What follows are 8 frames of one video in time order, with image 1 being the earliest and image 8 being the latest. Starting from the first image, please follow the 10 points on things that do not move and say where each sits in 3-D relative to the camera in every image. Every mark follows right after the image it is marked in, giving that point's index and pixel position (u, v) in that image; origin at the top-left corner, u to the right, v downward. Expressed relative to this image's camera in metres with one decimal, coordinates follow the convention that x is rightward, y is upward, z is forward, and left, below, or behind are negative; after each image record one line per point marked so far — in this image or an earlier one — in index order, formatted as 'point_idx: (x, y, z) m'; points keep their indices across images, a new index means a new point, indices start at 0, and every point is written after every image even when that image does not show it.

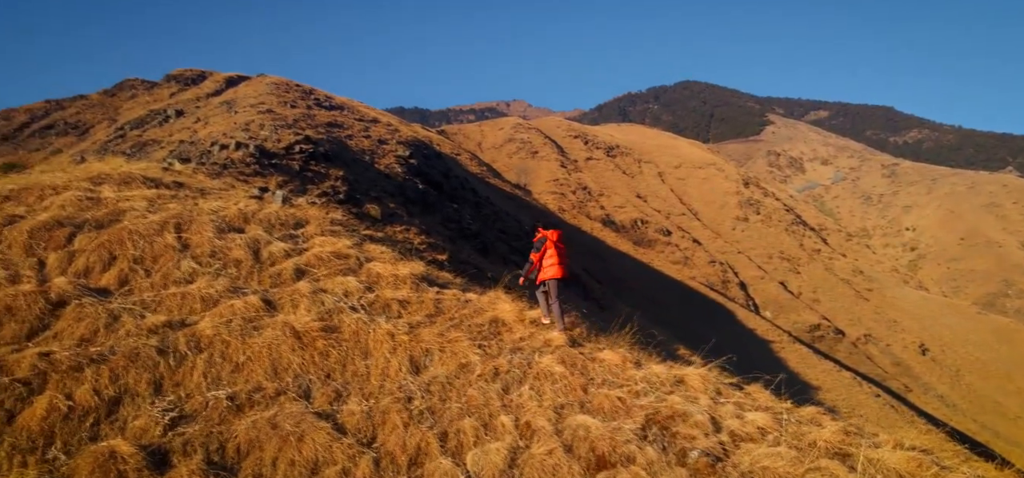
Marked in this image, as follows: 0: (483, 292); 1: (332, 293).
0: (-0.4, -0.7, +10.3) m
1: (-2.2, -0.7, +9.5) m
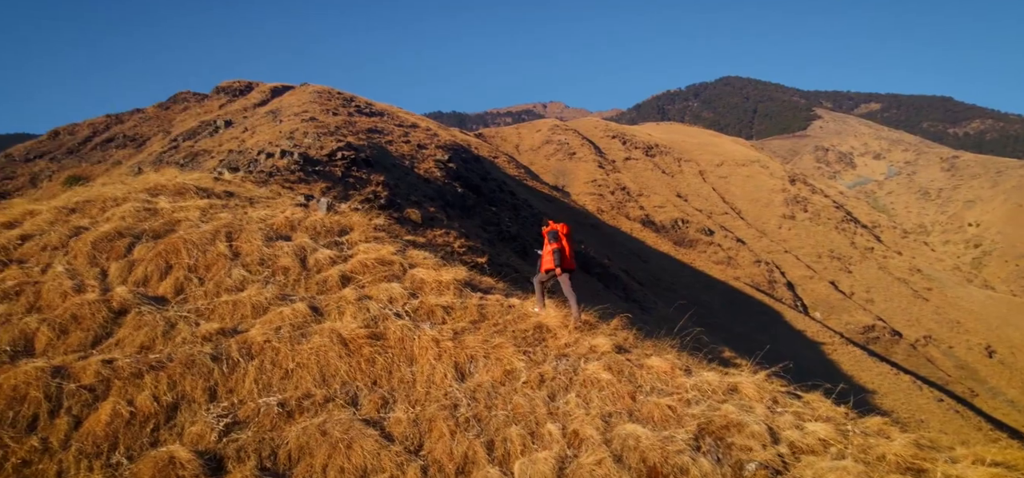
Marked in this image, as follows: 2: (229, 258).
0: (+0.2, -0.8, +10.2) m
1: (-1.7, -0.8, +9.5) m
2: (-3.9, -0.3, +10.5) m
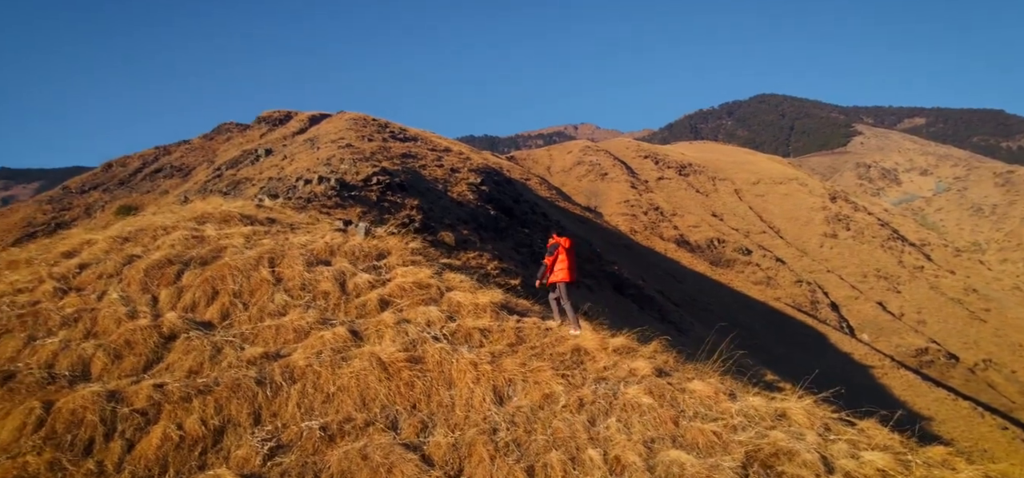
0: (+0.7, -1.1, +10.1) m
1: (-1.2, -1.1, +9.5) m
2: (-3.4, -0.6, +10.6) m
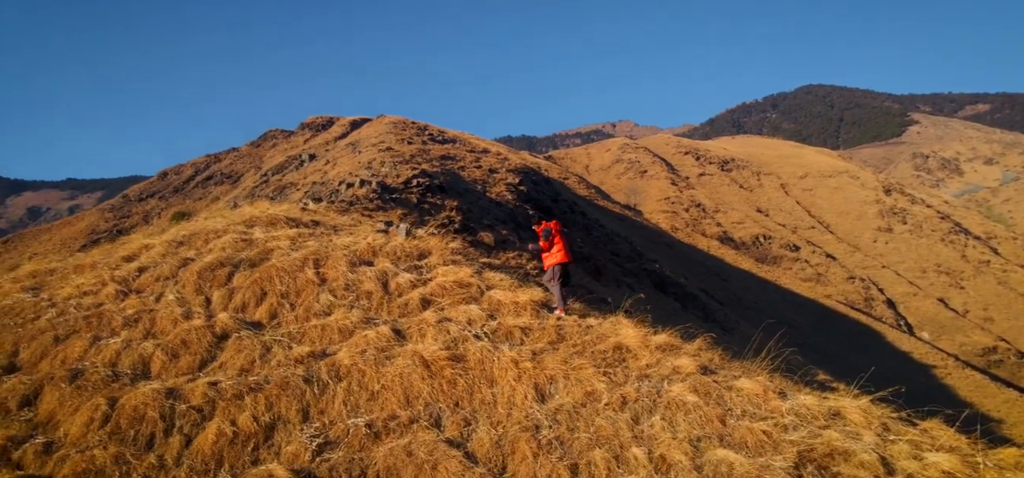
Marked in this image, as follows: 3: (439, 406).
0: (+1.3, -1.1, +10.0) m
1: (-0.7, -1.1, +9.5) m
2: (-2.8, -0.6, +10.7) m
3: (-0.8, -1.8, +8.2) m
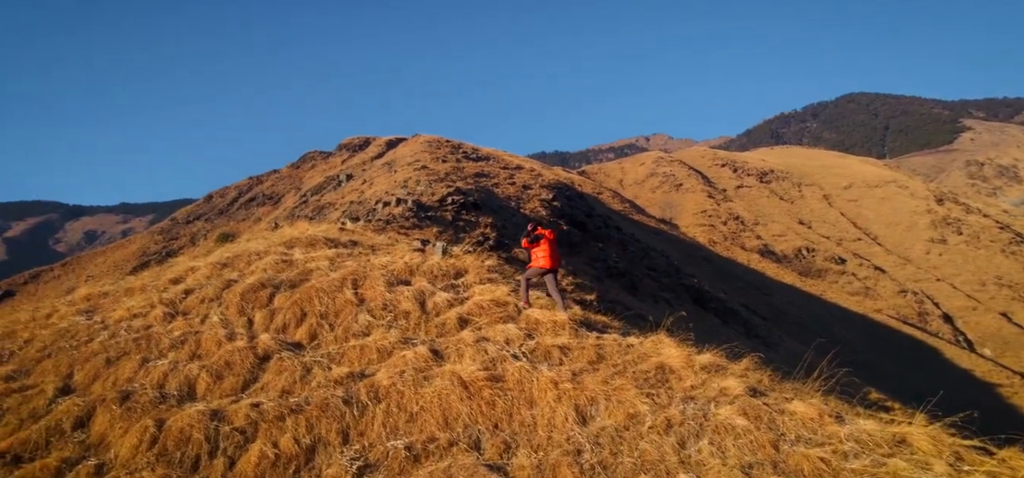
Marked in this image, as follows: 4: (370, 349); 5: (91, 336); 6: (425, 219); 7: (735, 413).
0: (+1.8, -1.3, +9.8) m
1: (-0.2, -1.3, +9.4) m
2: (-2.3, -0.9, +10.7) m
3: (-0.4, -2.0, +8.0) m
4: (-1.8, -1.4, +9.6) m
5: (-6.3, -1.4, +11.1) m
6: (-2.3, +0.5, +18.5) m
7: (+2.3, -1.8, +7.9) m
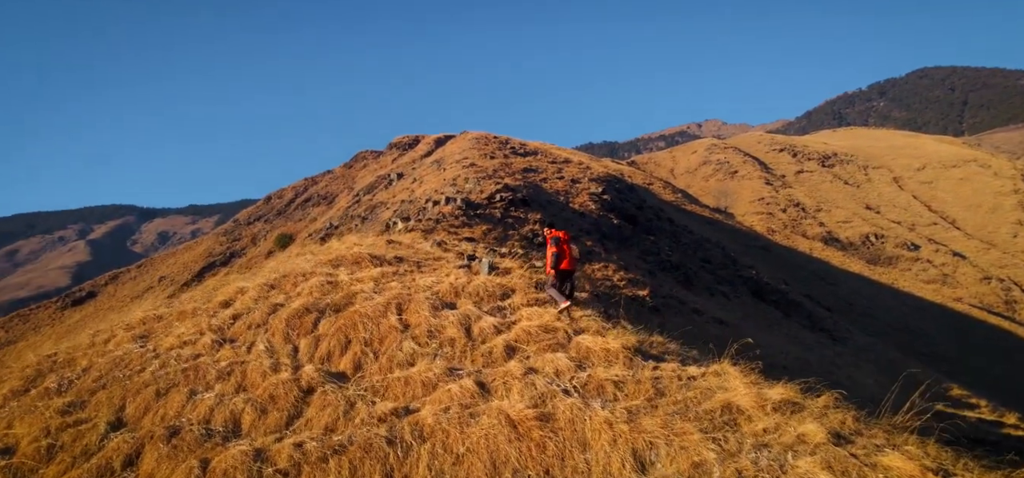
0: (+2.4, -1.5, +9.1) m
1: (+0.4, -1.6, +8.9) m
2: (-1.6, -1.3, +10.3) m
3: (+0.1, -2.4, +7.5) m
4: (-1.2, -1.8, +9.2) m
5: (-5.5, -1.9, +10.9) m
6: (-1.1, +0.3, +18.1) m
7: (+2.8, -2.0, +7.2) m
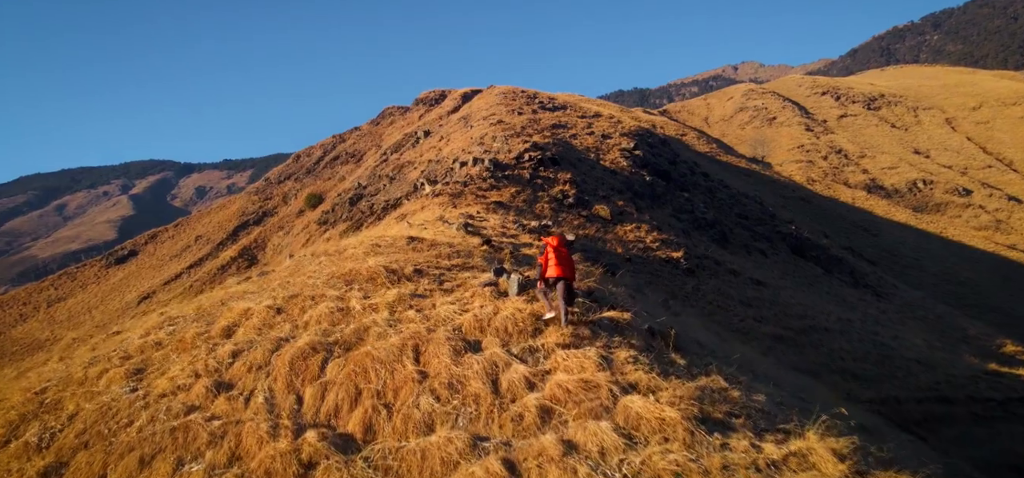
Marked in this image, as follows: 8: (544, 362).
0: (+2.7, -1.9, +7.6) m
1: (+0.7, -2.0, +7.4) m
2: (-1.2, -1.7, +8.8) m
3: (+0.5, -2.9, +6.1) m
4: (-0.9, -2.3, +7.8) m
5: (-5.1, -2.4, +9.7) m
6: (-0.4, +0.4, +16.5) m
7: (+3.1, -2.6, +5.6) m
8: (+0.4, -1.5, +9.0) m
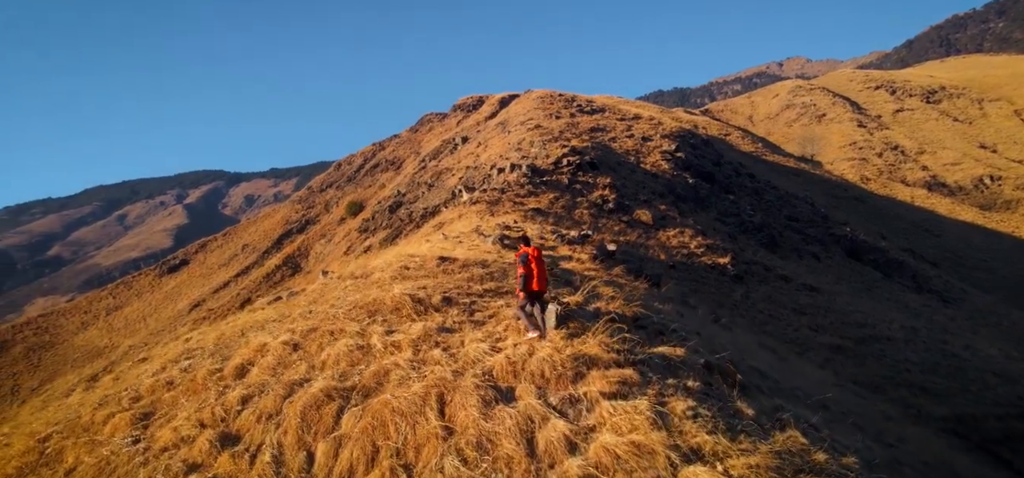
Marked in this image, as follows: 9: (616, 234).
0: (+3.1, -2.2, +6.2) m
1: (+1.0, -2.4, +6.1) m
2: (-0.8, -2.1, +7.7) m
3: (+0.7, -3.3, +4.9) m
4: (-0.5, -2.6, +6.6) m
5: (-4.6, -2.8, +8.8) m
6: (+0.4, 0.0, +15.3) m
7: (+3.3, -2.8, +4.2) m
8: (+0.8, -1.8, +7.8) m
9: (+2.3, 0.0, +16.1) m
